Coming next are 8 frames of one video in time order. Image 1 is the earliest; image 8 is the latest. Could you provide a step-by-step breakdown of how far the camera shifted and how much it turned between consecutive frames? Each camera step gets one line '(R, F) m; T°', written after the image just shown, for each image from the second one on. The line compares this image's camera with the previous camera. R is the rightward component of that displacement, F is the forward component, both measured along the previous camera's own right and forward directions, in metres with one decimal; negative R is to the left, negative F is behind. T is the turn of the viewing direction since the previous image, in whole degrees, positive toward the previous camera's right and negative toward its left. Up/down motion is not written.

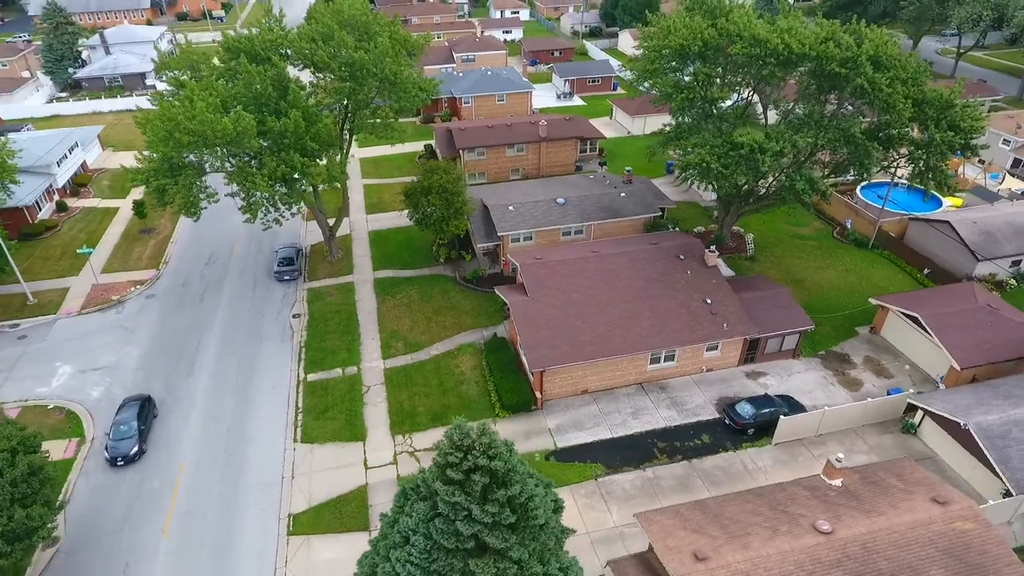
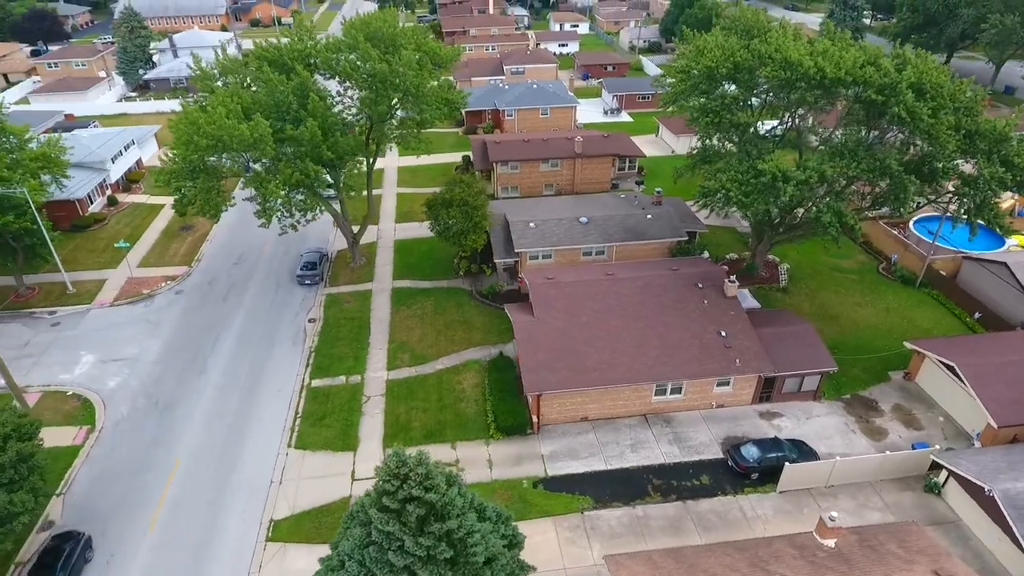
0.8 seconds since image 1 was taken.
(+2.2, +0.6) m; -5°
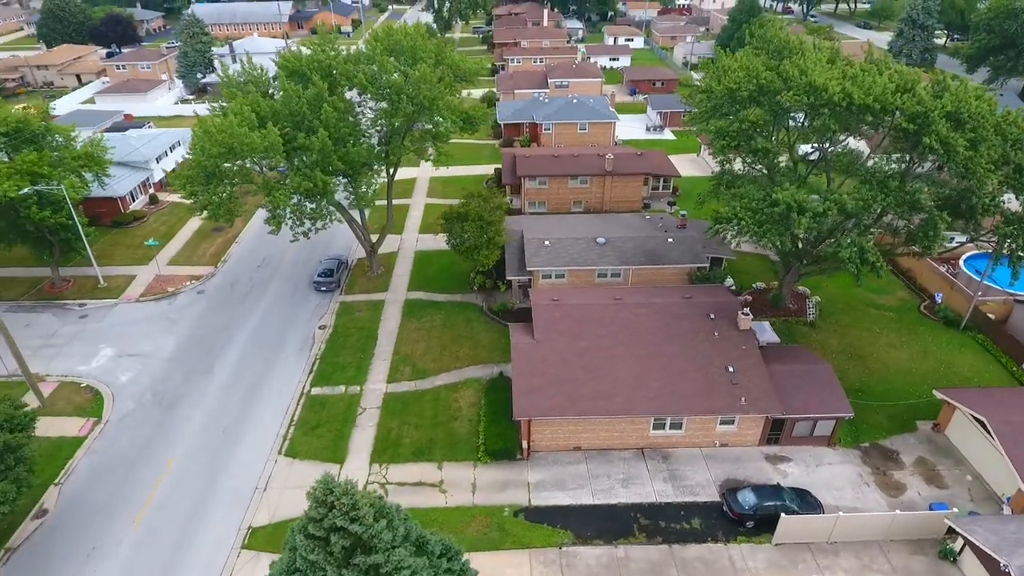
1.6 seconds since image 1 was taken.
(+2.2, +0.7) m; -5°
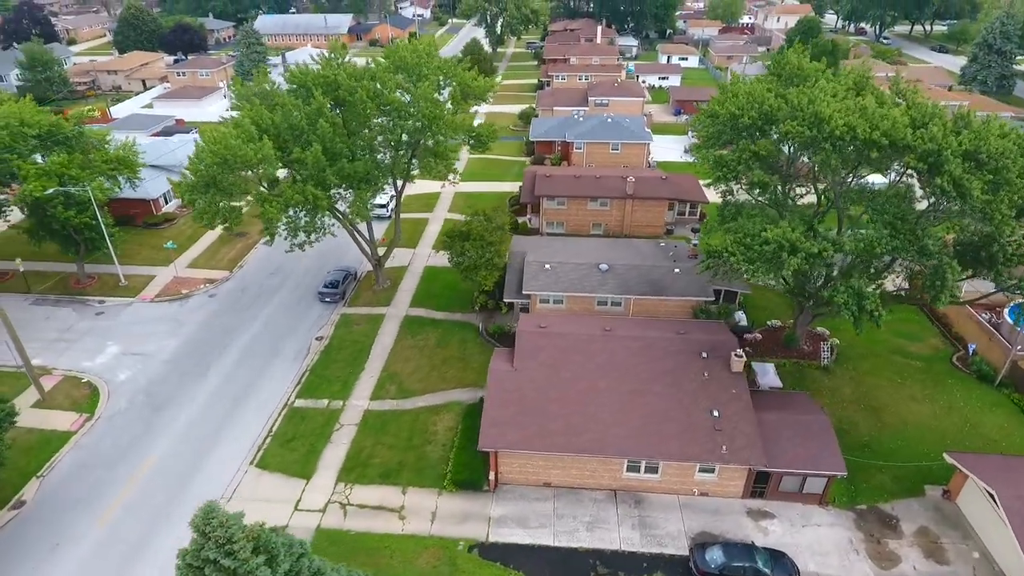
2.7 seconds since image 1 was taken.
(+3.1, +0.8) m; -5°
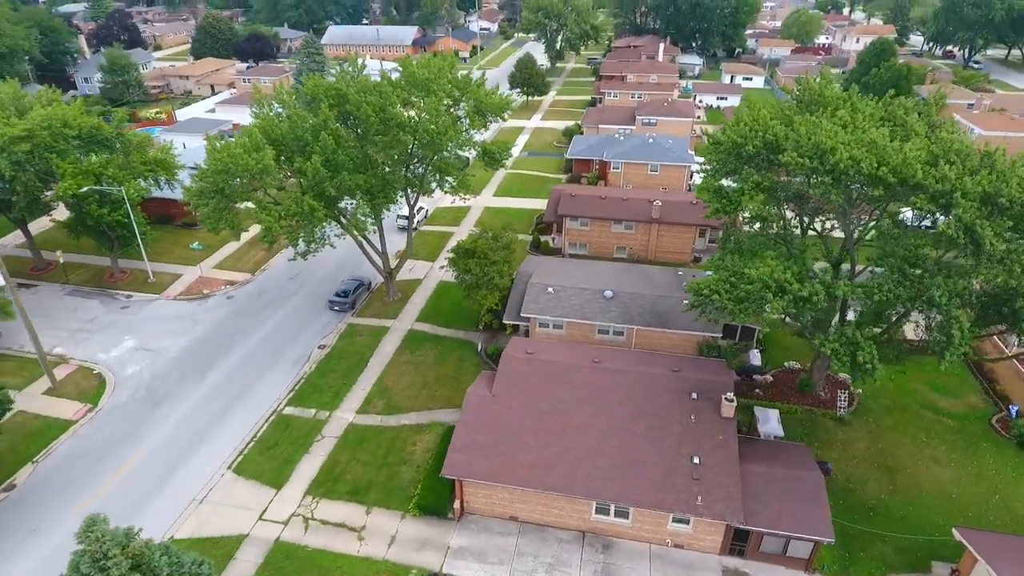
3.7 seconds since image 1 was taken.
(+3.1, +0.9) m; -6°
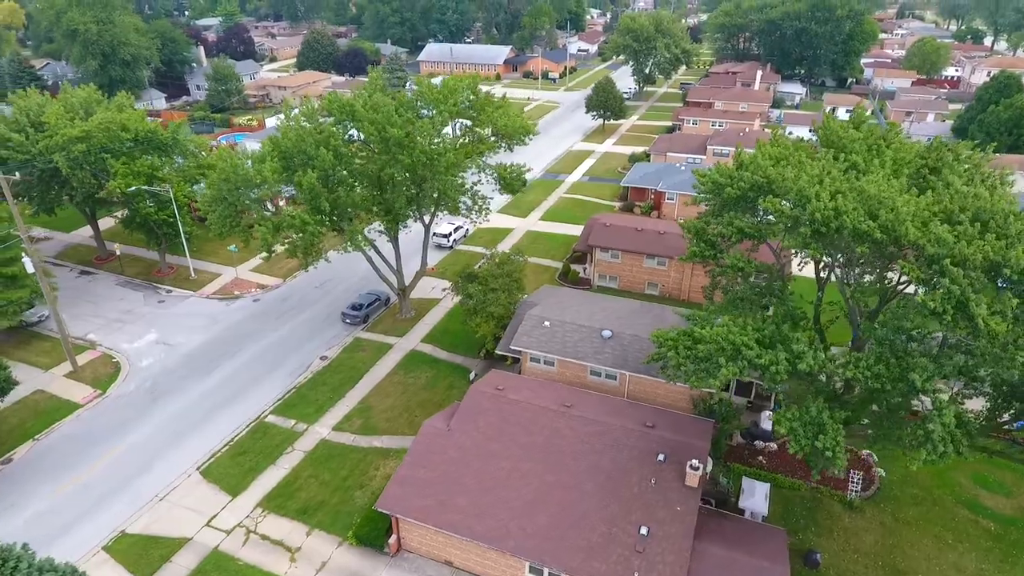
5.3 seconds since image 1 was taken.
(+4.9, +1.5) m; -9°
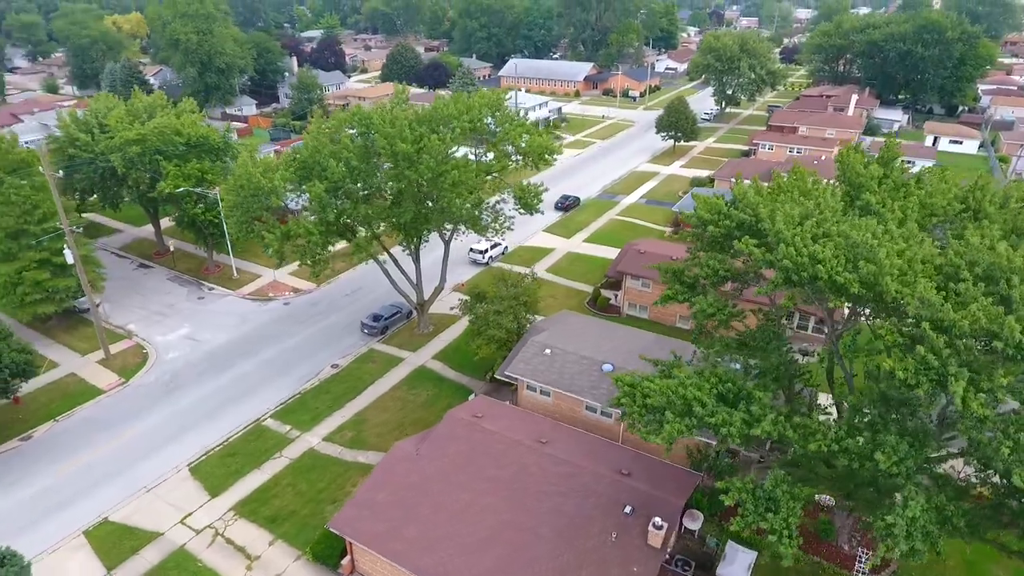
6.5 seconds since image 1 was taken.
(+3.8, +1.2) m; -8°
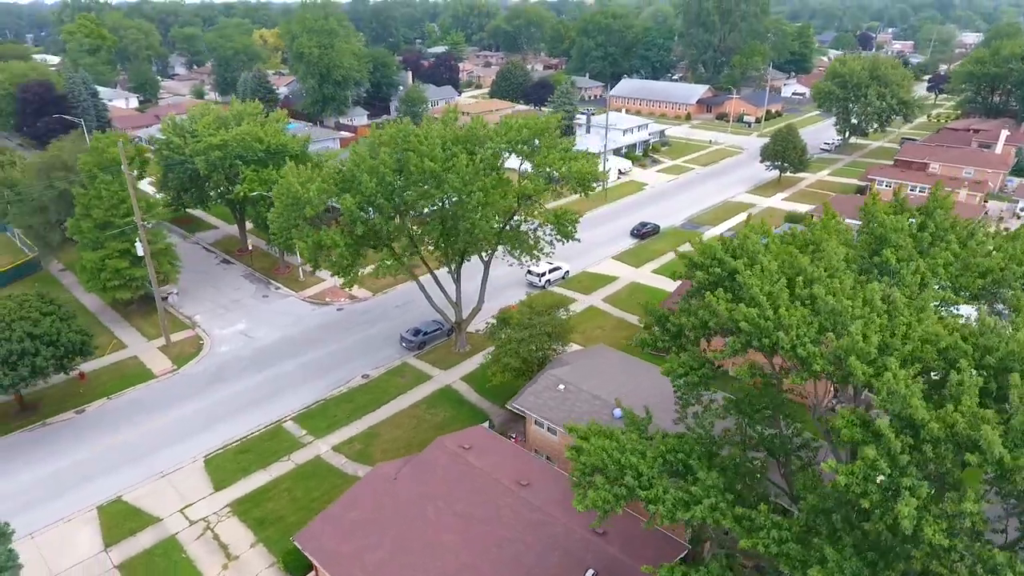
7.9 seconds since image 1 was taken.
(+4.1, +1.5) m; -11°
